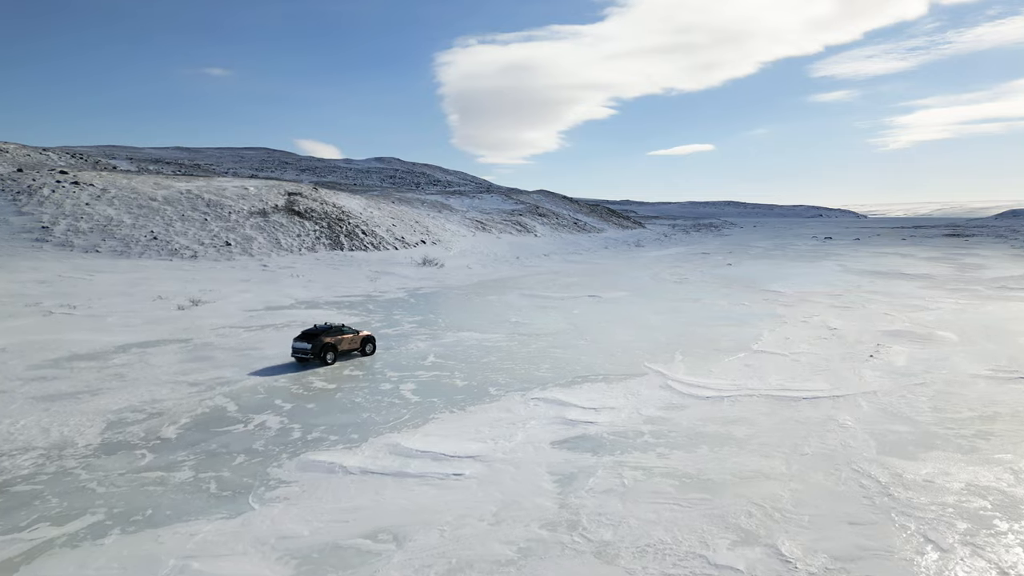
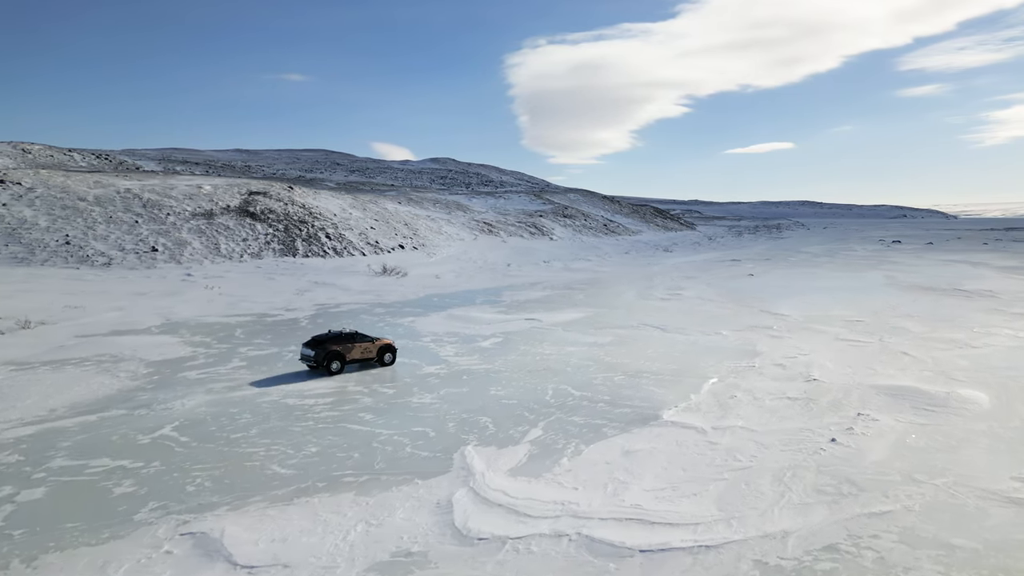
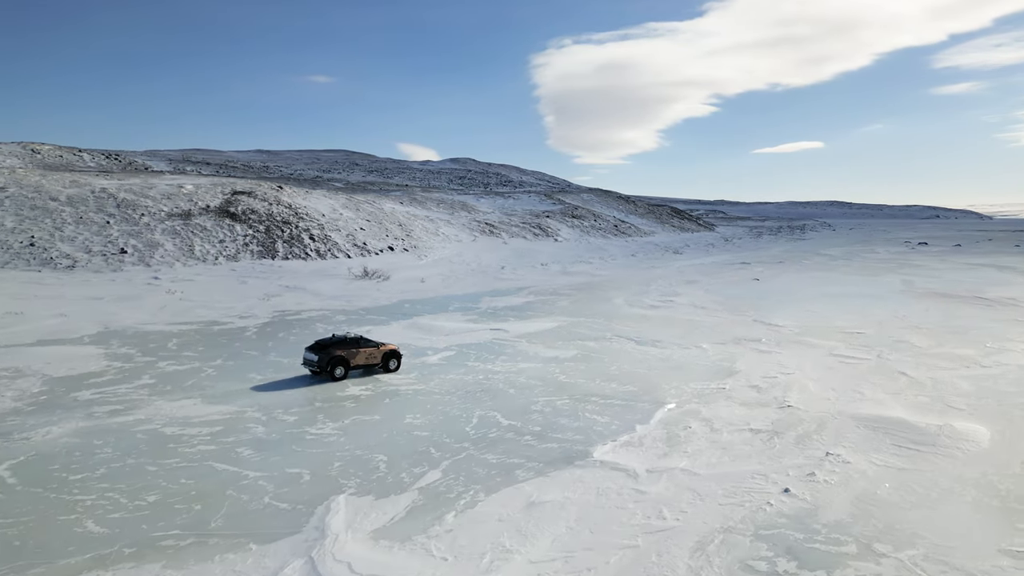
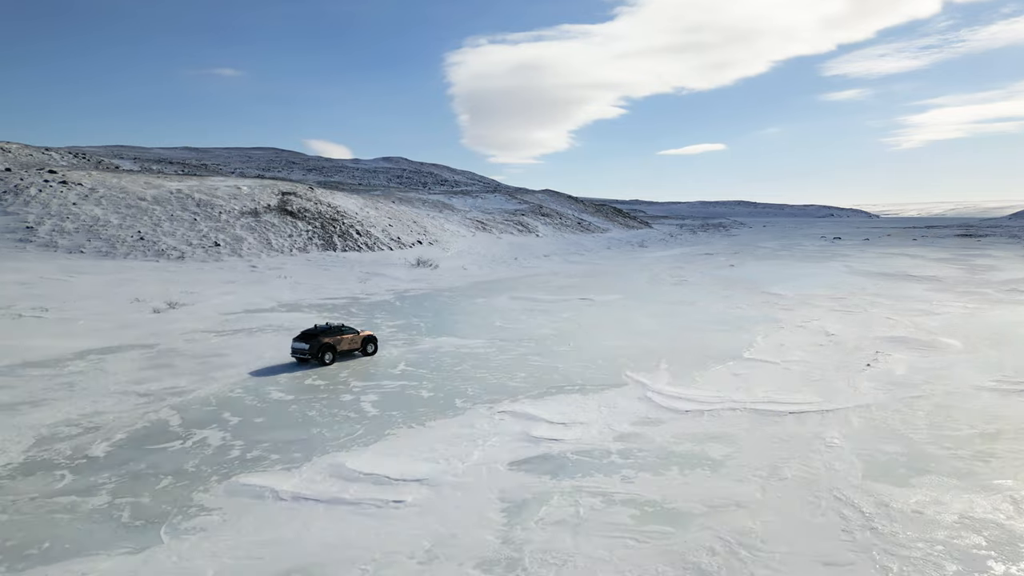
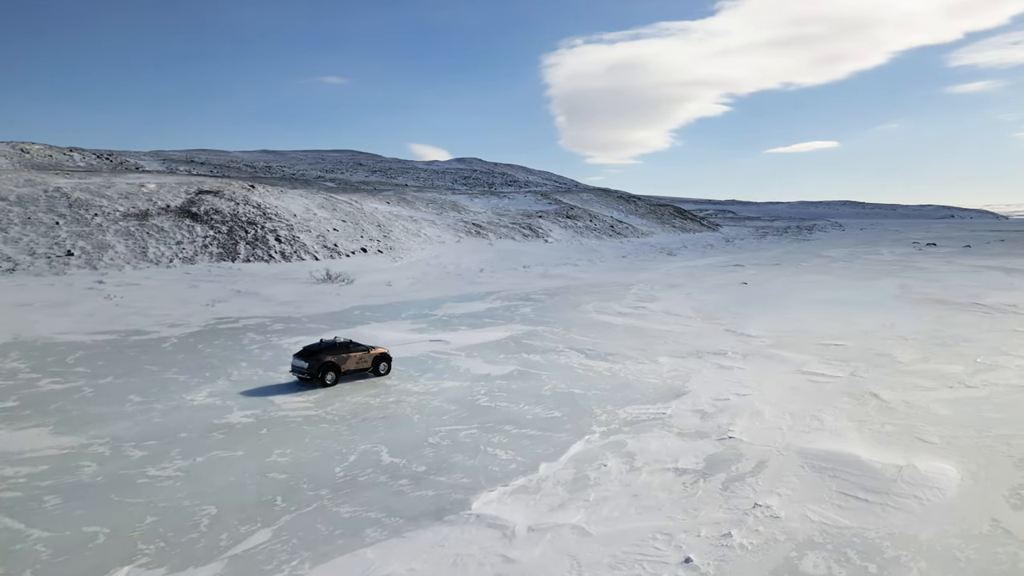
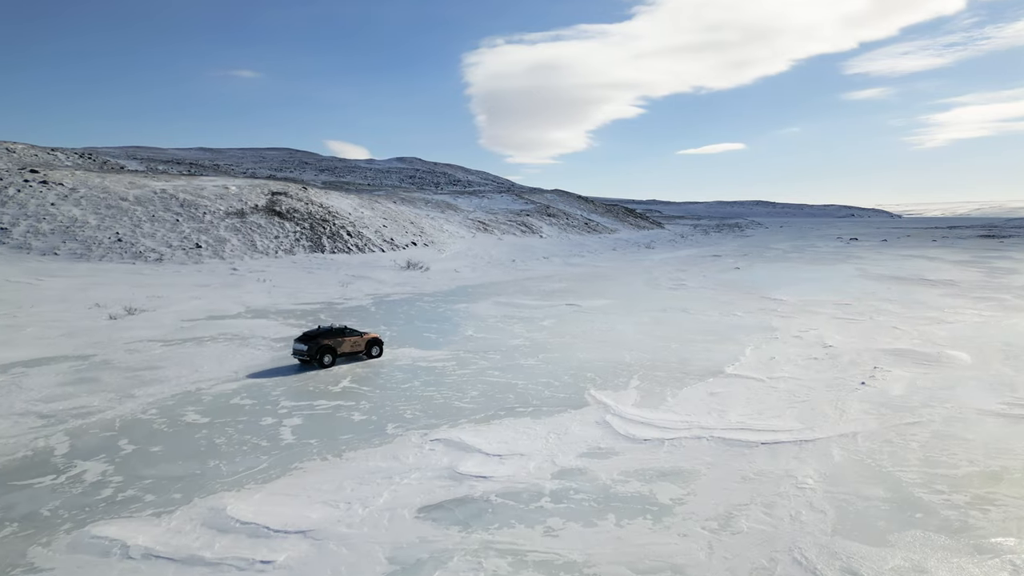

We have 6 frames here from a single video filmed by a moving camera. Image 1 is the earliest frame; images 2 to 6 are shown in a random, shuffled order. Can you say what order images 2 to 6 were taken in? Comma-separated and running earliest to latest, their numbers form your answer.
4, 6, 2, 3, 5
